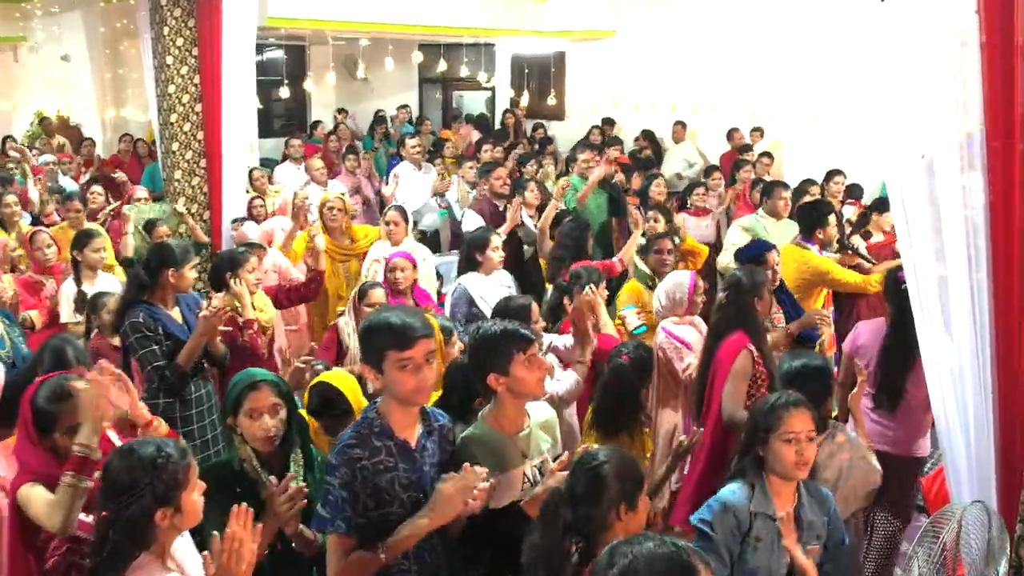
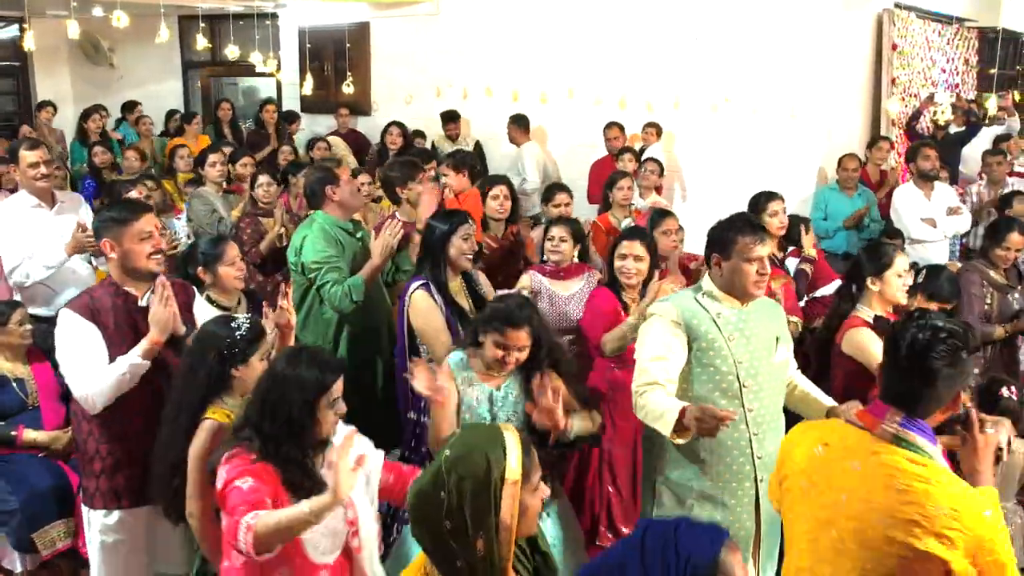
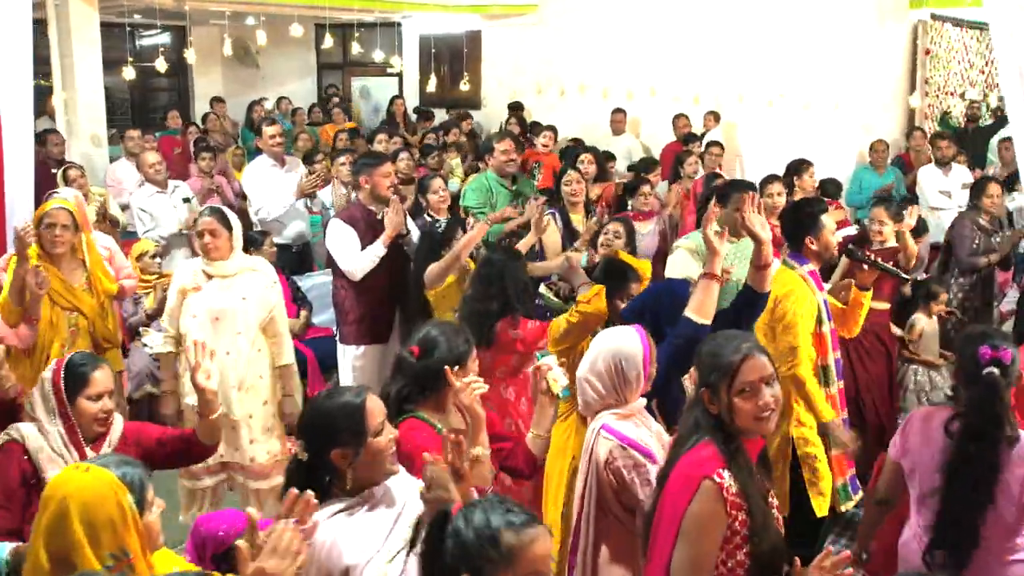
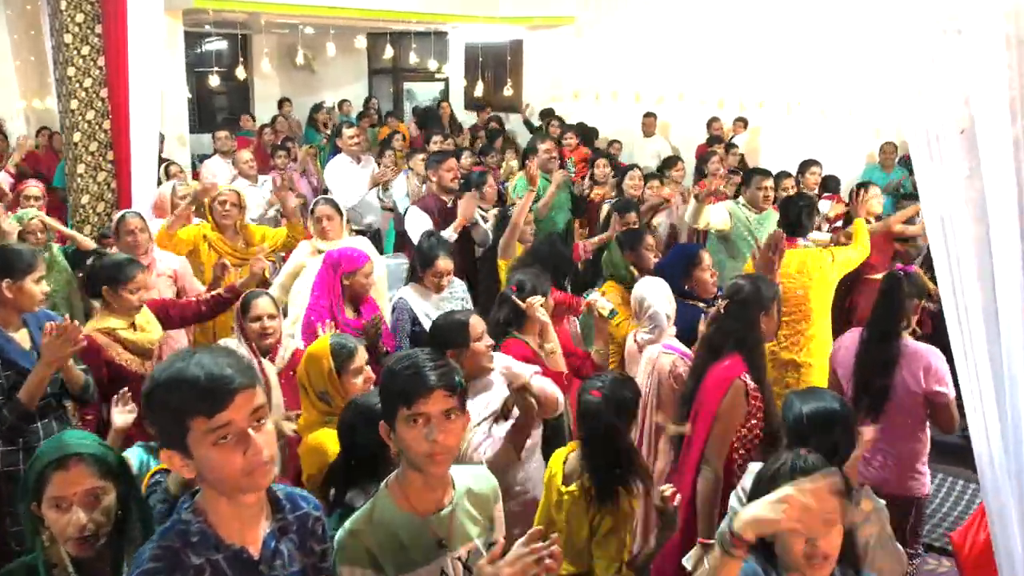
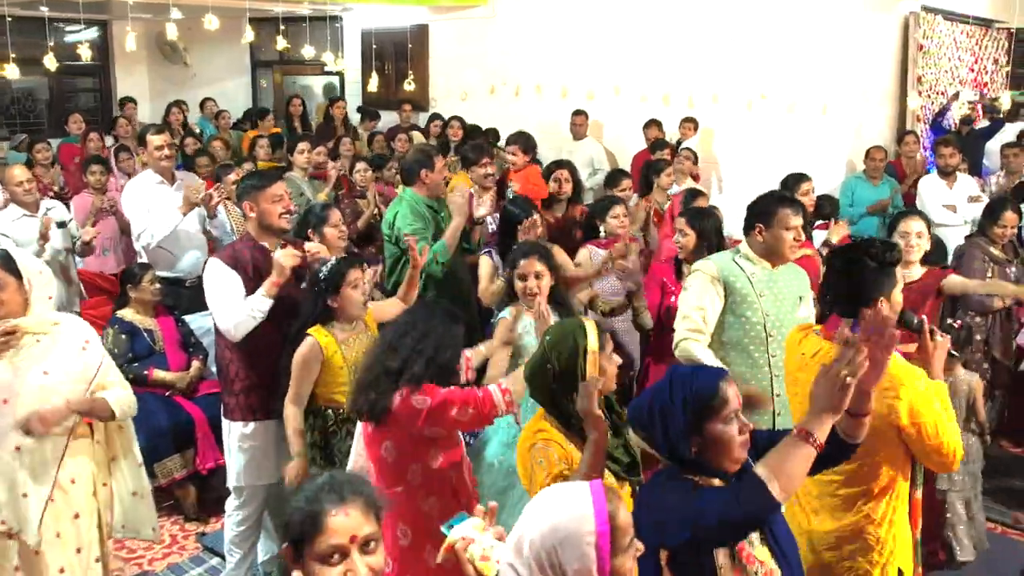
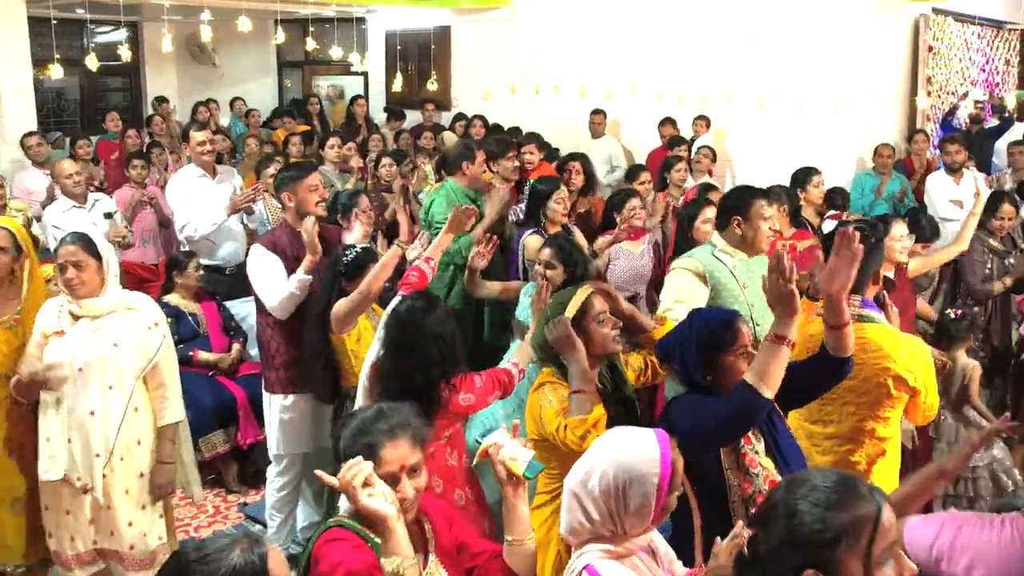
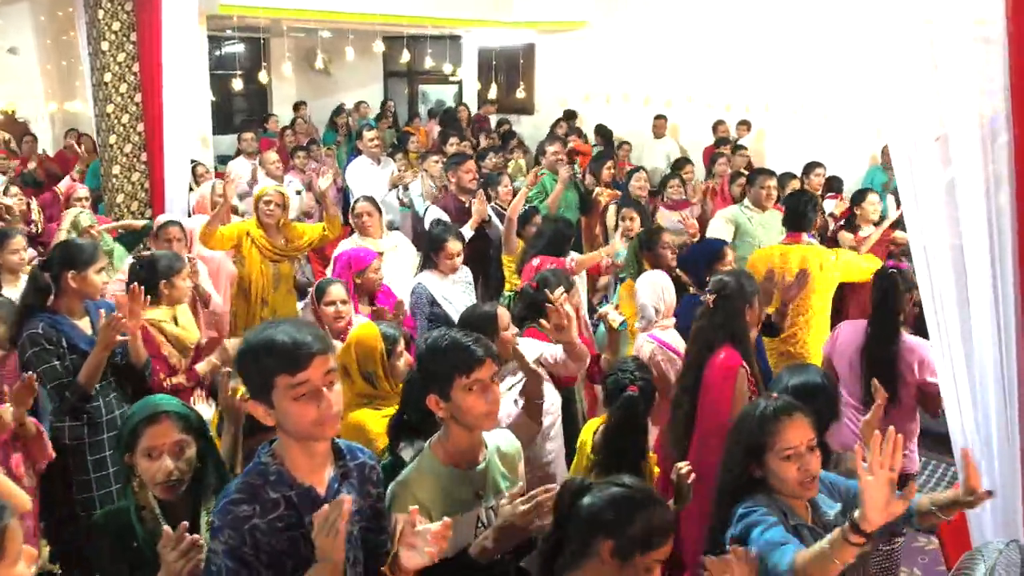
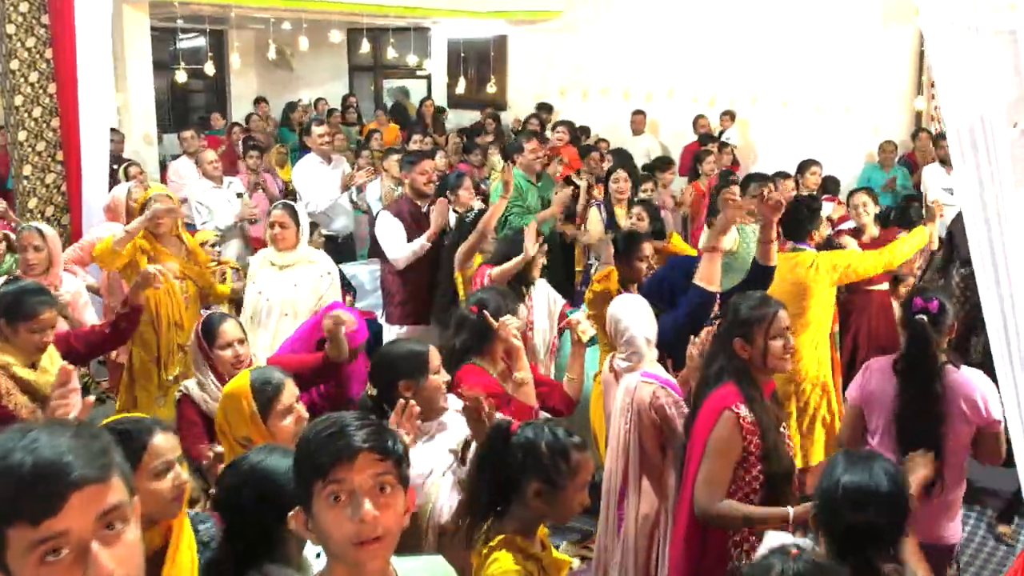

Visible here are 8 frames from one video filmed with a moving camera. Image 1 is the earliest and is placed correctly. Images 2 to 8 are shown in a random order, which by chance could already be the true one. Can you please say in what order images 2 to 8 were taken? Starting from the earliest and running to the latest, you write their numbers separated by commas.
7, 4, 8, 3, 6, 5, 2
